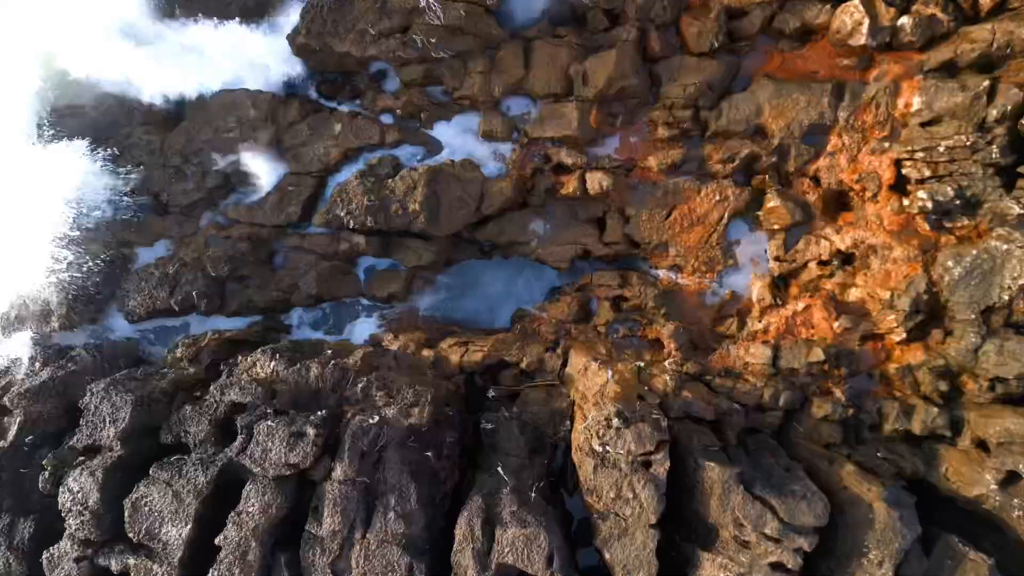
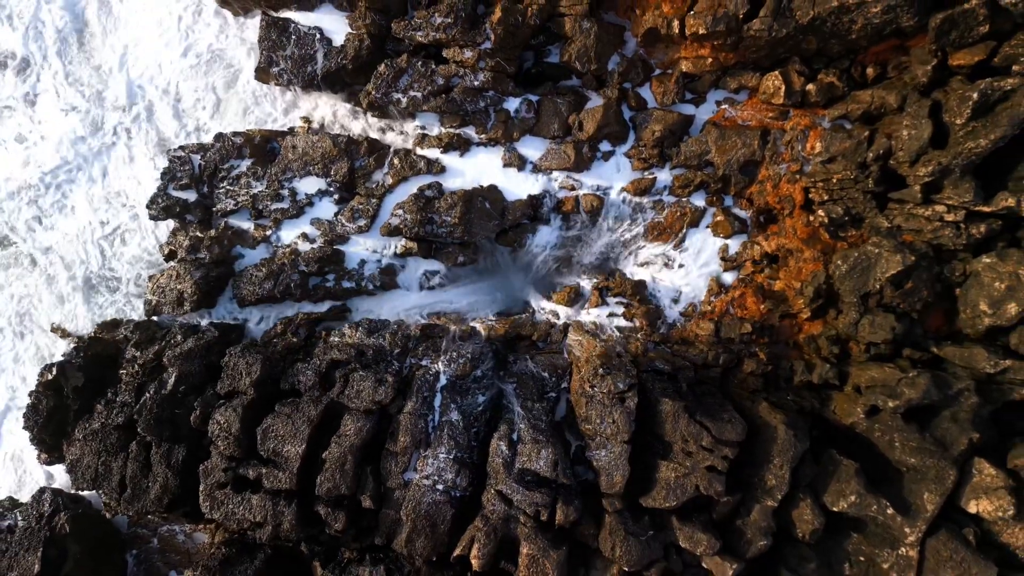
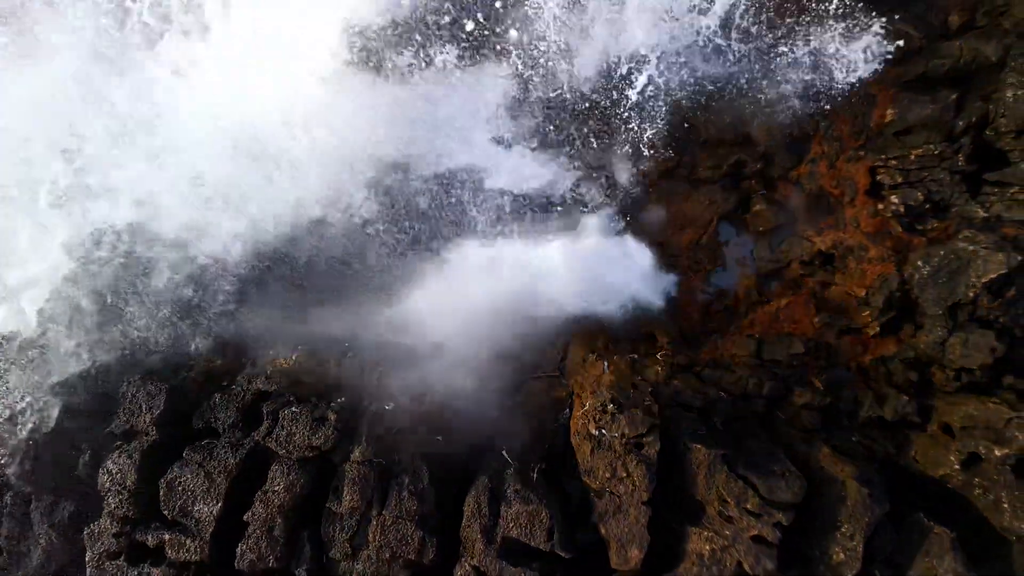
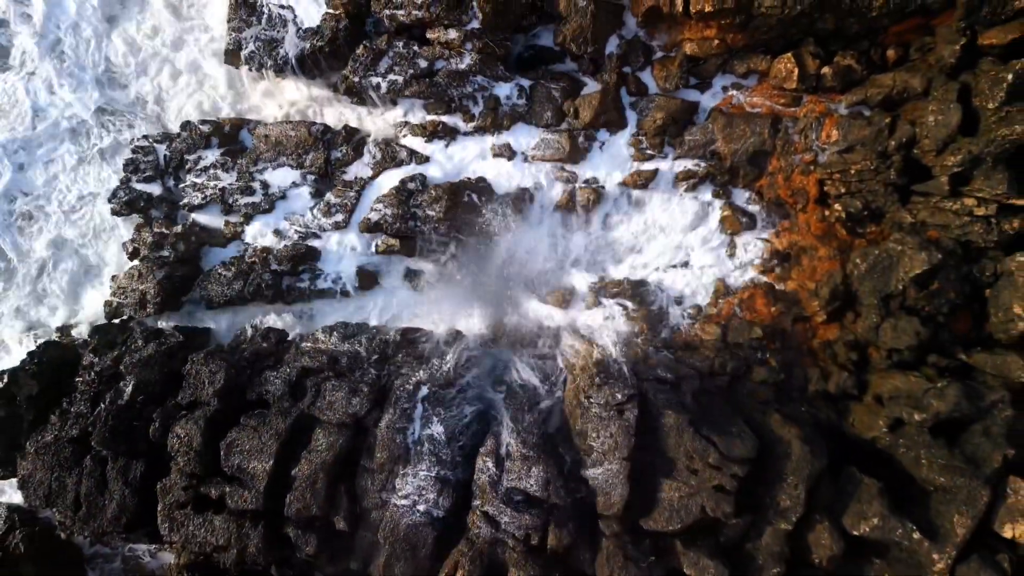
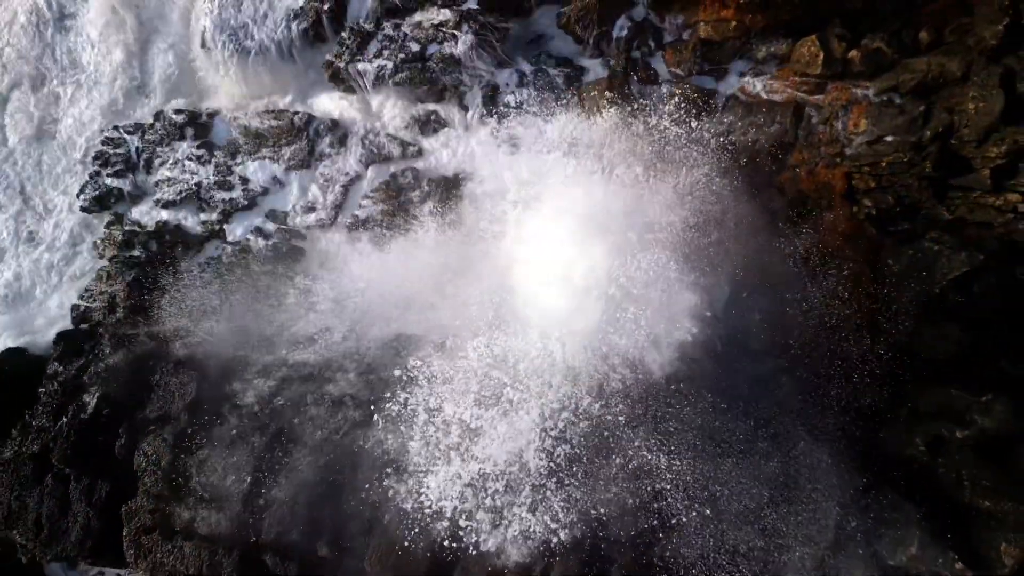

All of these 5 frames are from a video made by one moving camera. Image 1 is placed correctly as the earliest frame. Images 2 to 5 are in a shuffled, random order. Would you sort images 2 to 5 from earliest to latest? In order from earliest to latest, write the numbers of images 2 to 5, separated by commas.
3, 5, 4, 2
